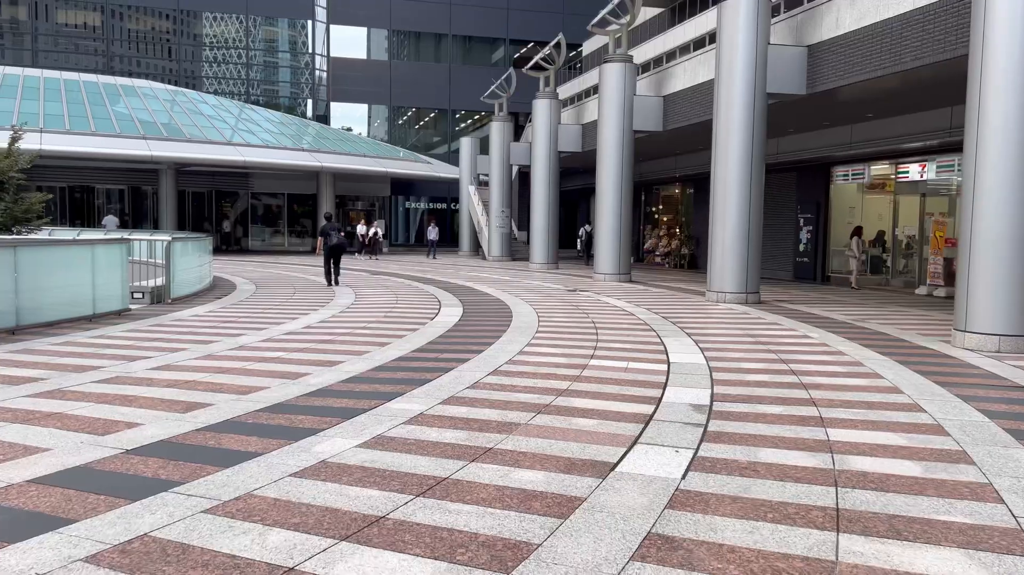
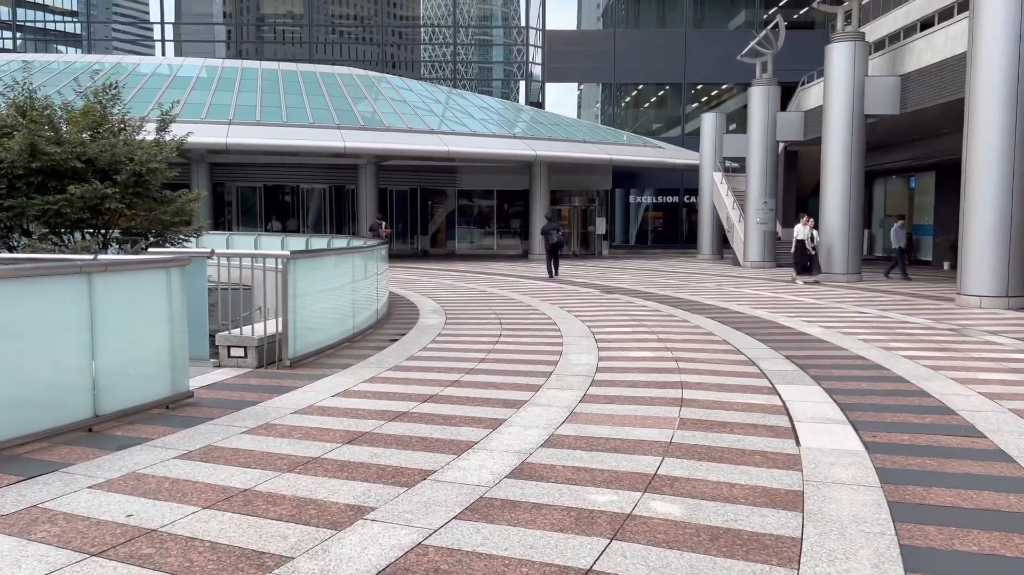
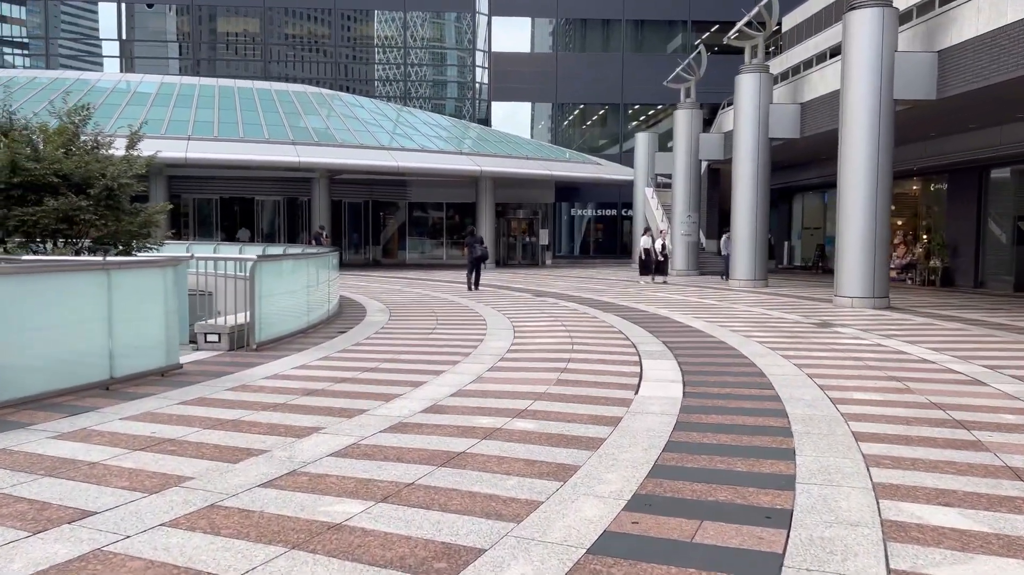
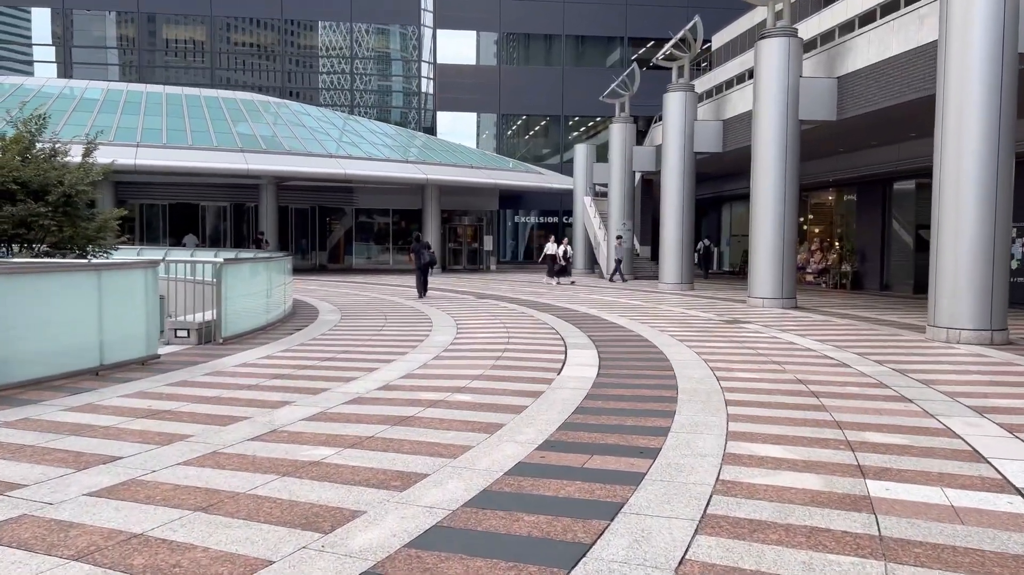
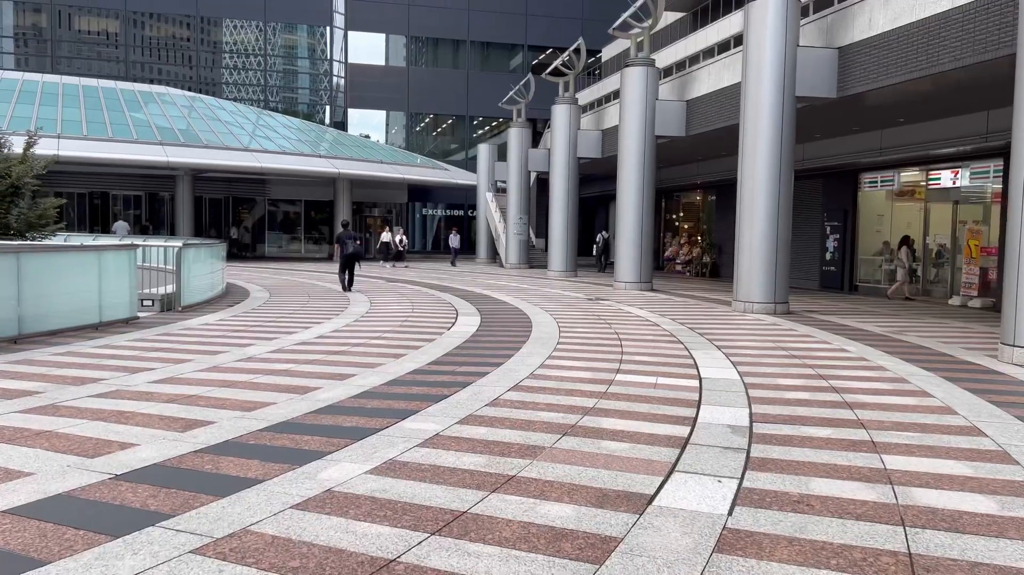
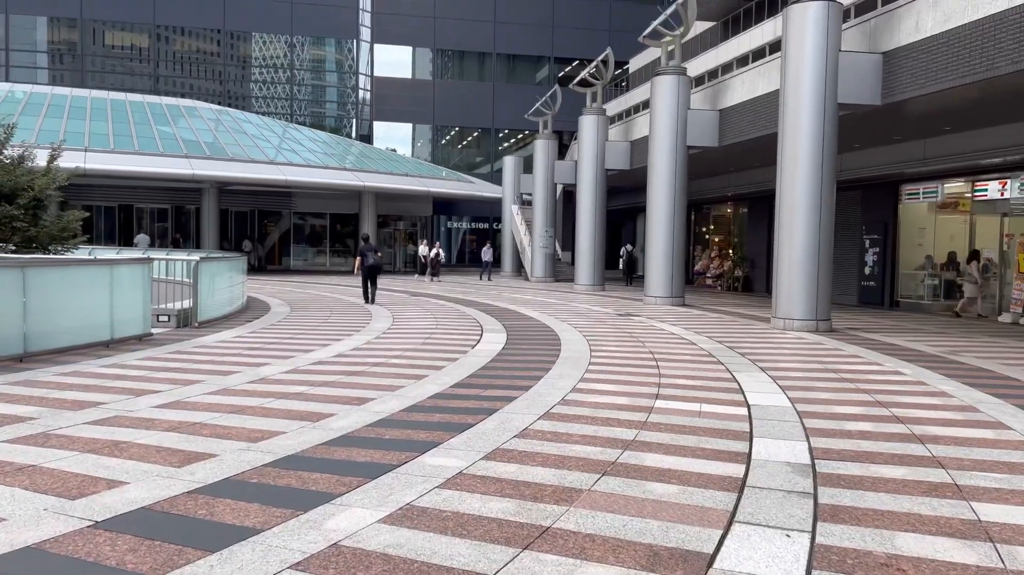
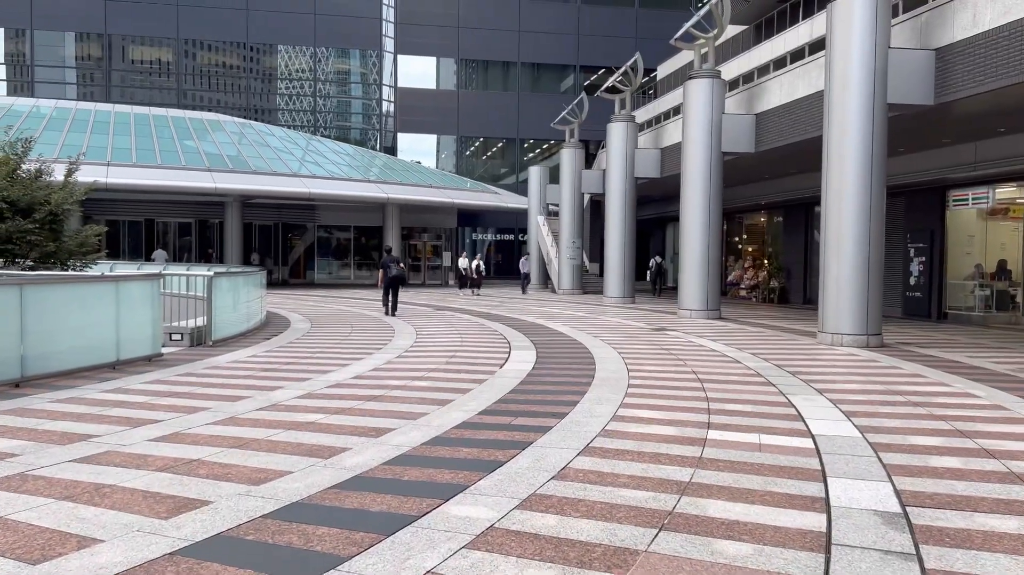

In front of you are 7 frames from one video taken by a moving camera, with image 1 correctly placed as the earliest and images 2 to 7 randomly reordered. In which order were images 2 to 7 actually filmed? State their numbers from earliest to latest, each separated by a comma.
5, 6, 7, 4, 3, 2
